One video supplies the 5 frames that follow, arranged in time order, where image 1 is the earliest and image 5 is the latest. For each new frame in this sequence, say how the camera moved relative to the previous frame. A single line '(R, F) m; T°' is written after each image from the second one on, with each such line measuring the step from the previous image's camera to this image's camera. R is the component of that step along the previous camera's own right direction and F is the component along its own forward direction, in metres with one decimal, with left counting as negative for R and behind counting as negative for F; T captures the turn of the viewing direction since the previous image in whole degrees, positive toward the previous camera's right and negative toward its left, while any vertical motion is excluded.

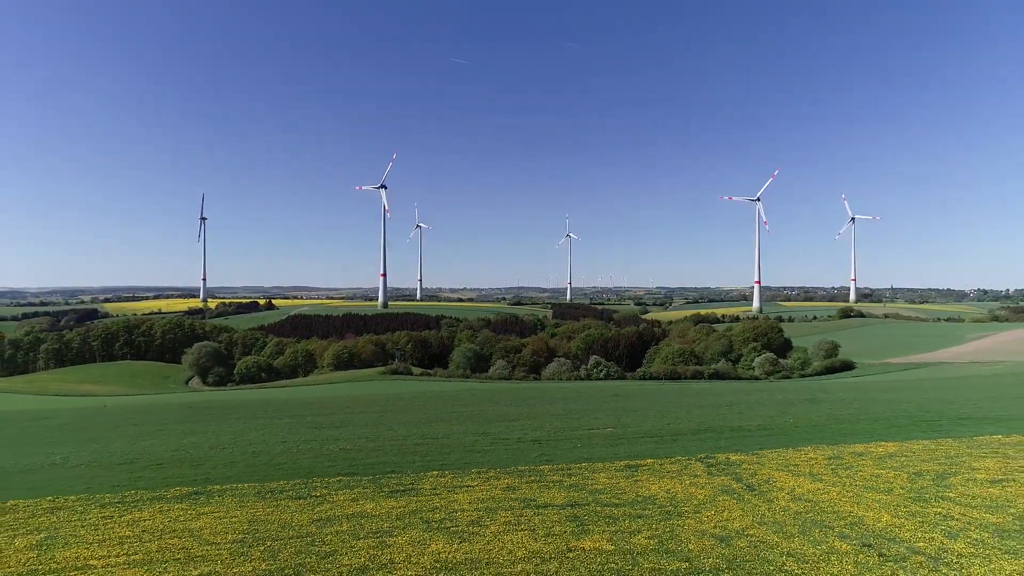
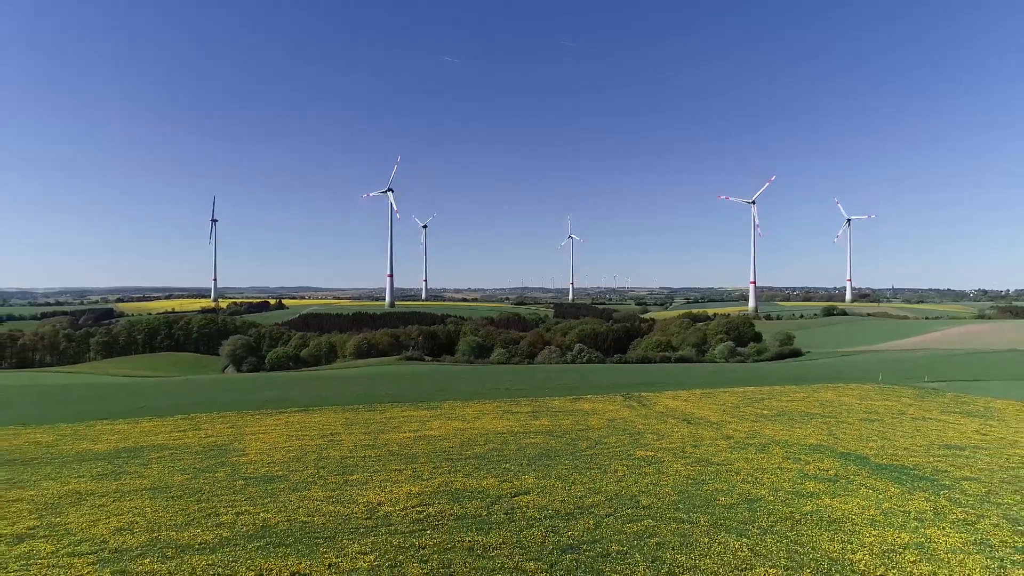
(+0.7, -9.5) m; 0°
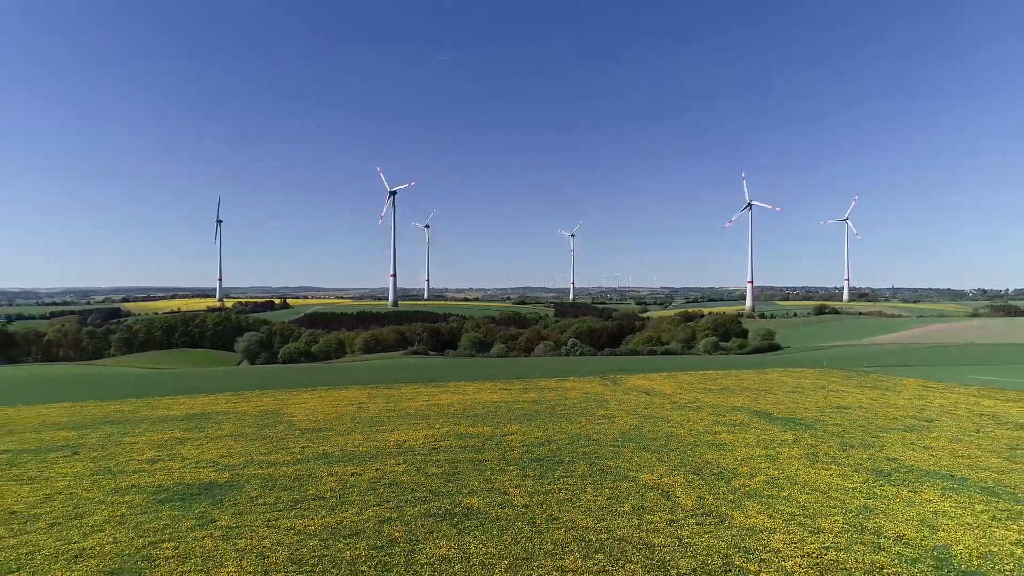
(+0.4, -4.7) m; 0°
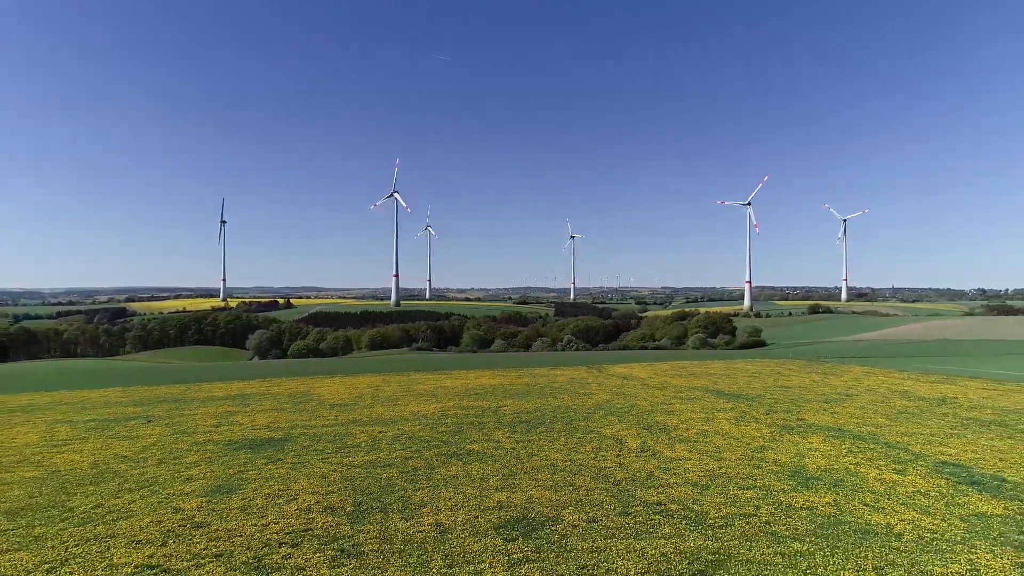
(+0.3, -3.8) m; 0°
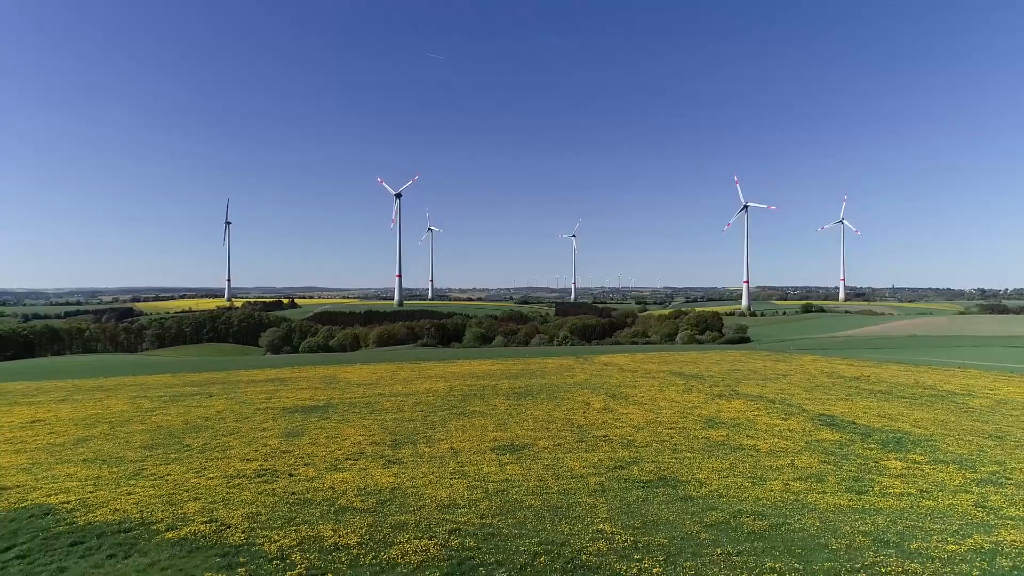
(+0.3, -4.6) m; 0°
